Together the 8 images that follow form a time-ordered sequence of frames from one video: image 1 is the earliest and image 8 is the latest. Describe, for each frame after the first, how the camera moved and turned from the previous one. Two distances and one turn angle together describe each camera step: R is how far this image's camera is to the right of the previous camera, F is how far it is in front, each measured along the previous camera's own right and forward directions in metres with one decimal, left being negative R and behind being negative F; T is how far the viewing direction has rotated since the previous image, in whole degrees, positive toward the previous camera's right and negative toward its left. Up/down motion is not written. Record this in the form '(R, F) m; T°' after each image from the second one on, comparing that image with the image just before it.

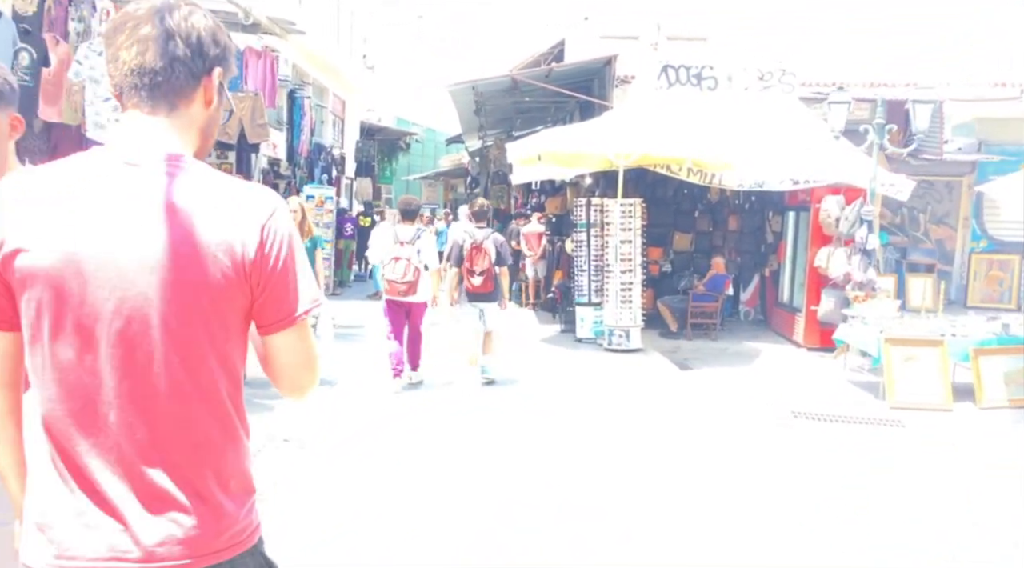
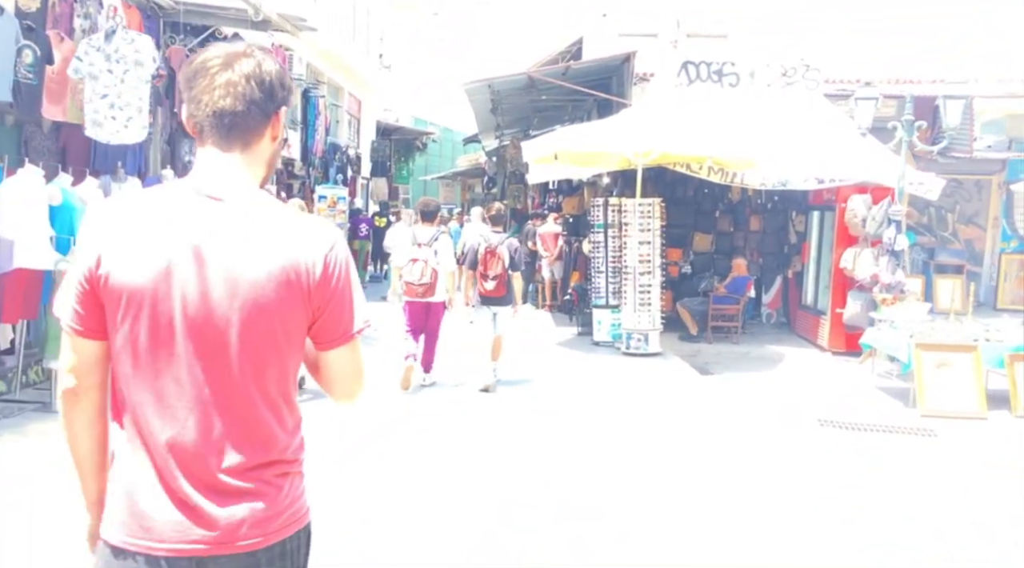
(0.0, +0.2) m; -1°
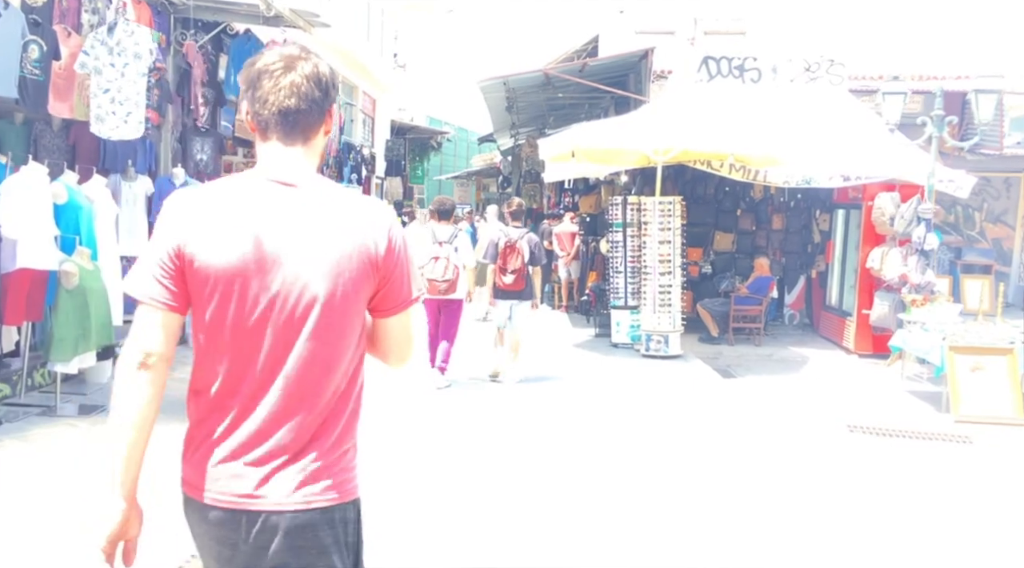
(0.0, +0.2) m; -1°
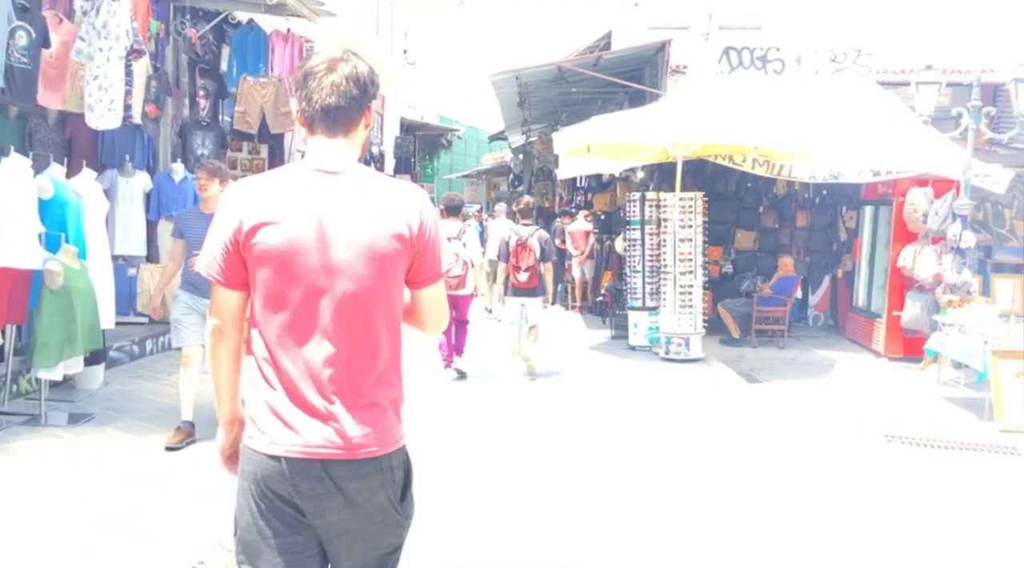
(0.0, +0.4) m; -1°
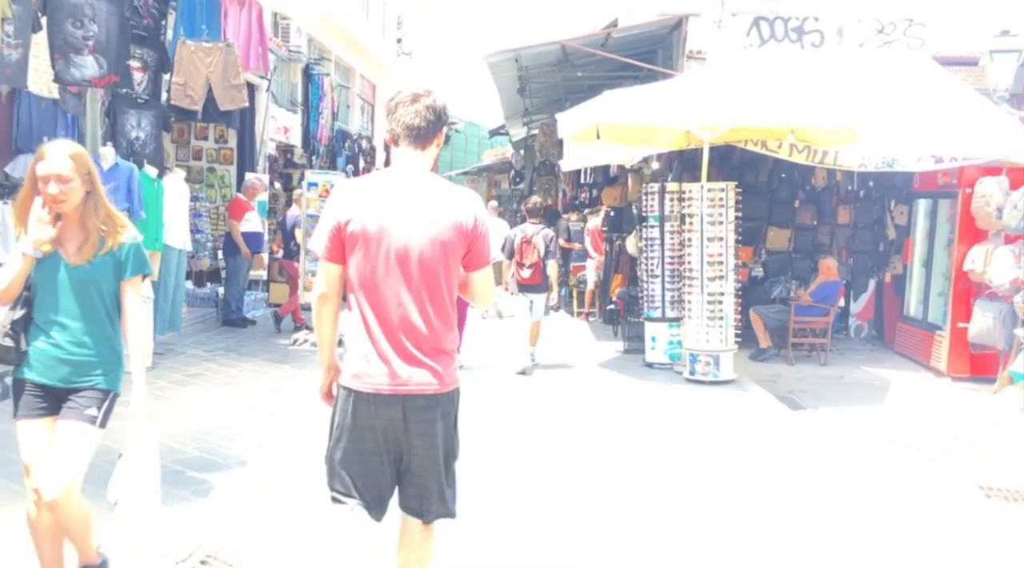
(+0.1, +1.3) m; 0°
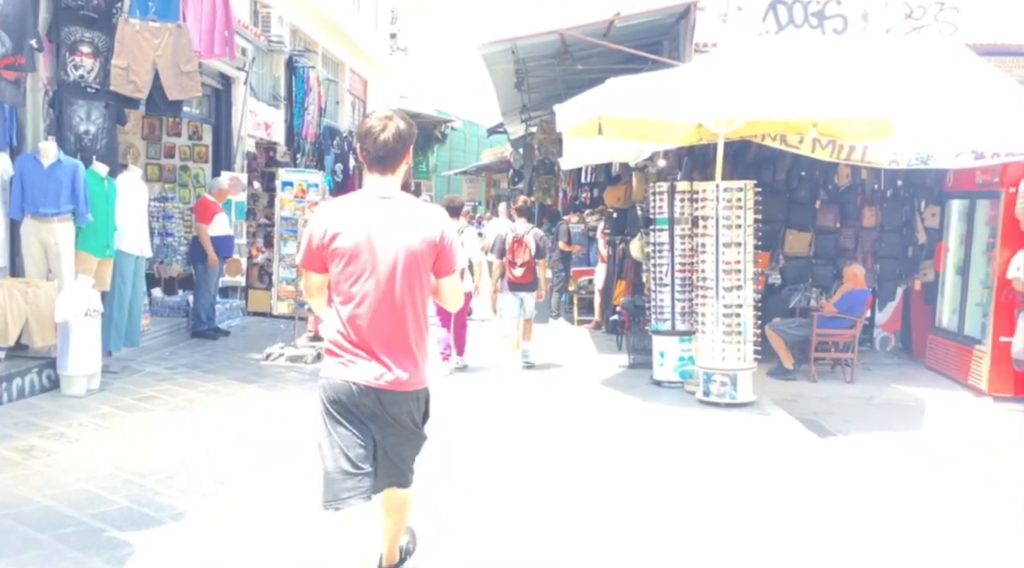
(+0.1, +0.7) m; 0°
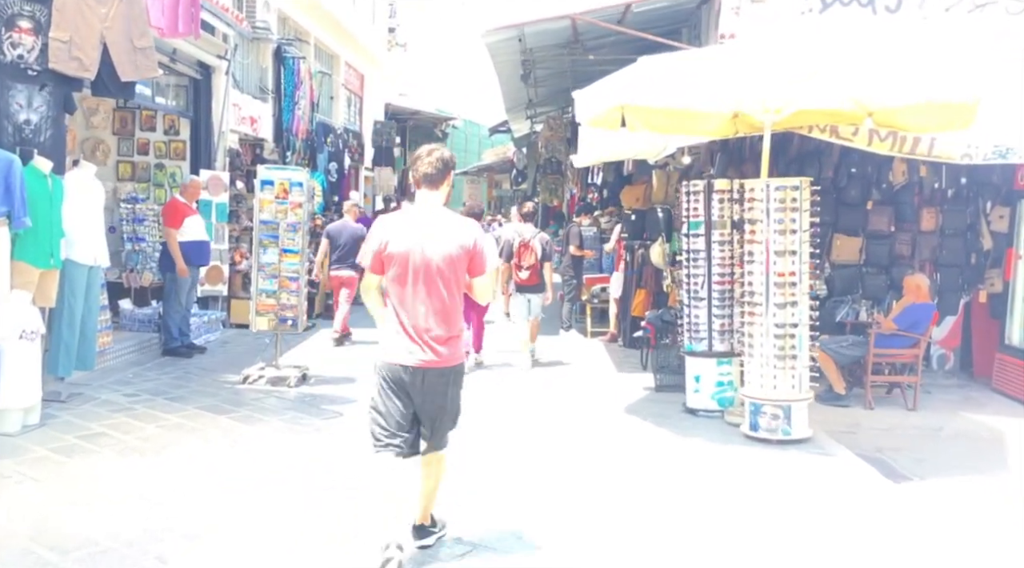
(-0.1, +0.9) m; 0°
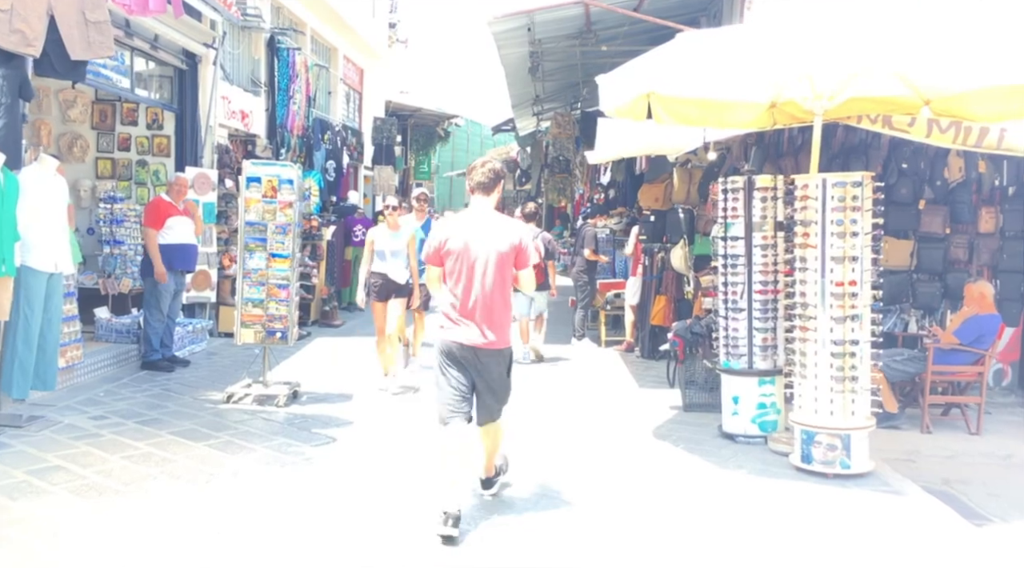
(-0.1, +0.7) m; 0°
